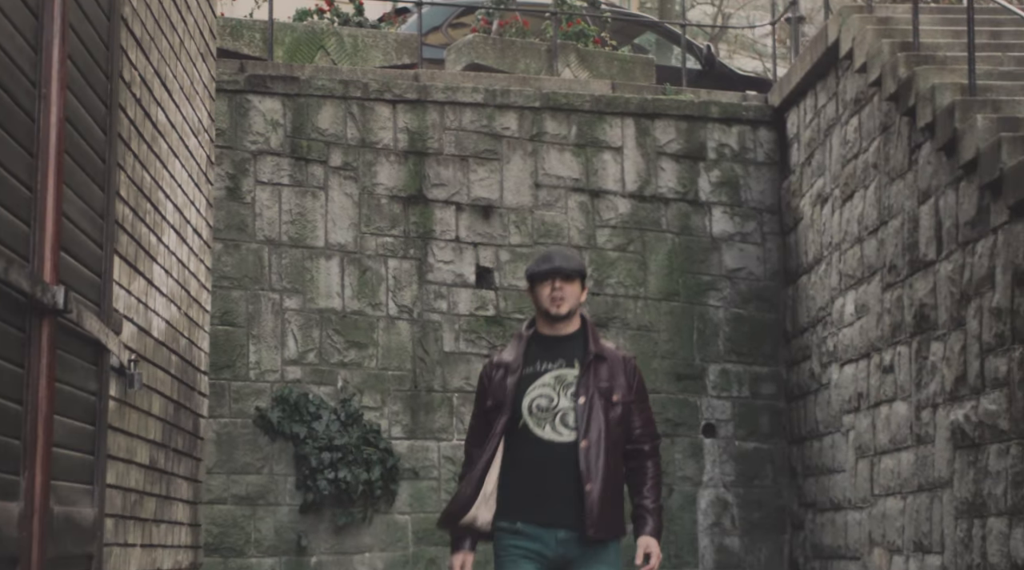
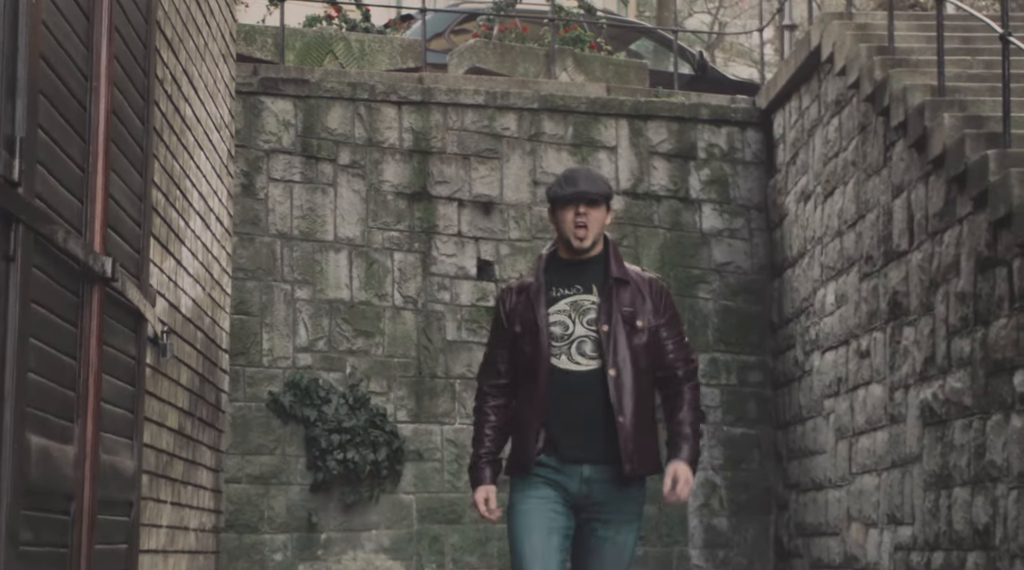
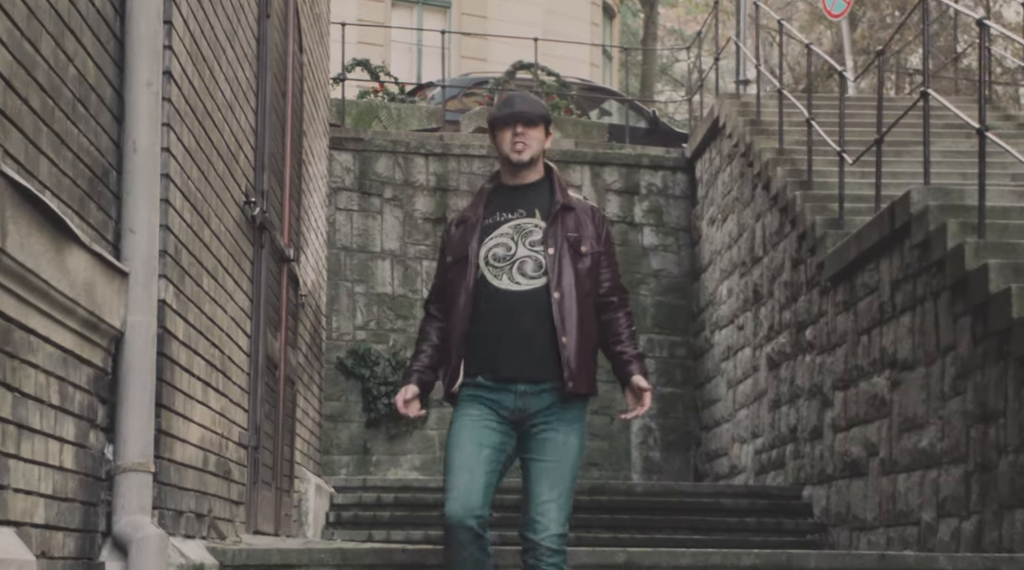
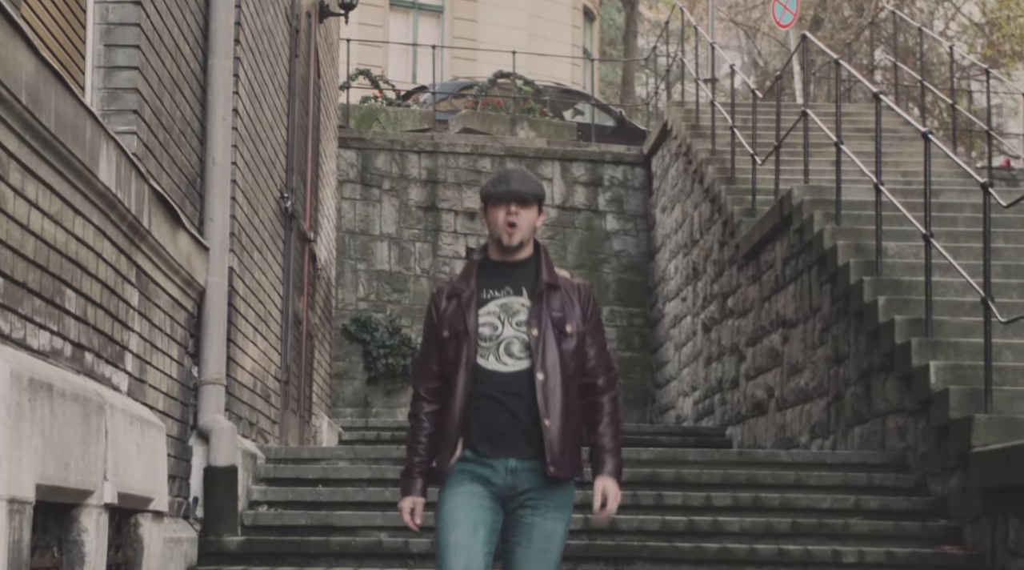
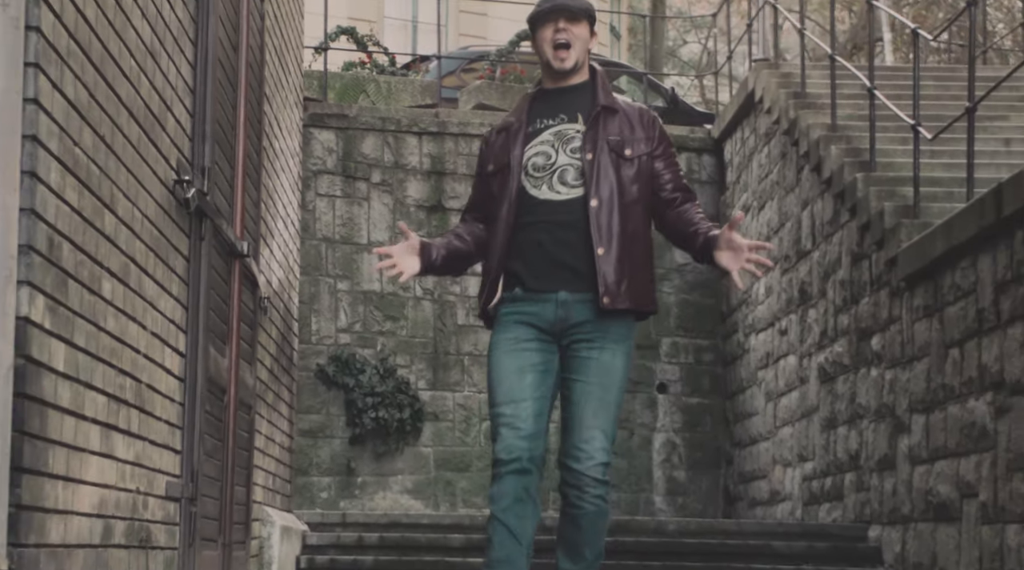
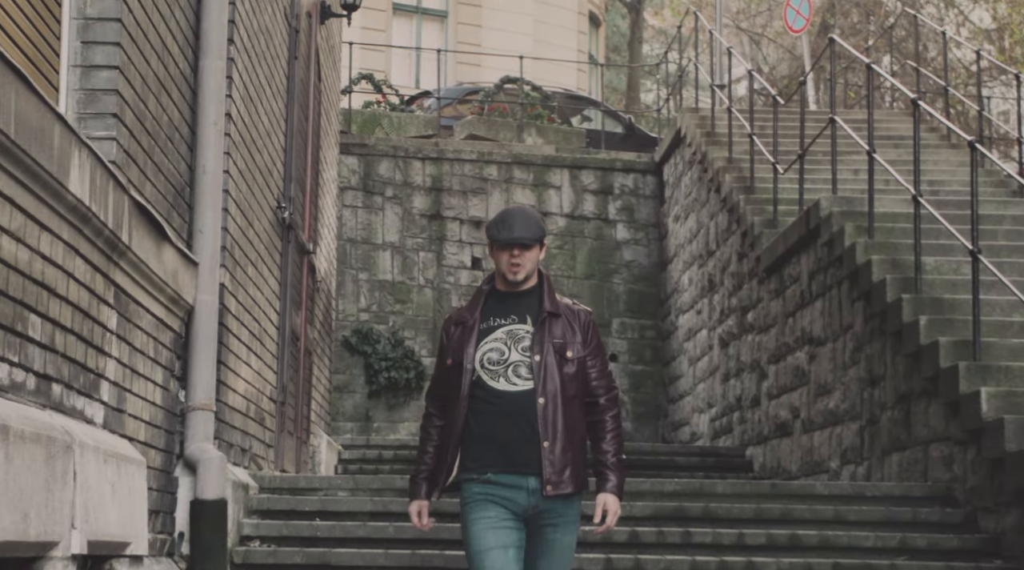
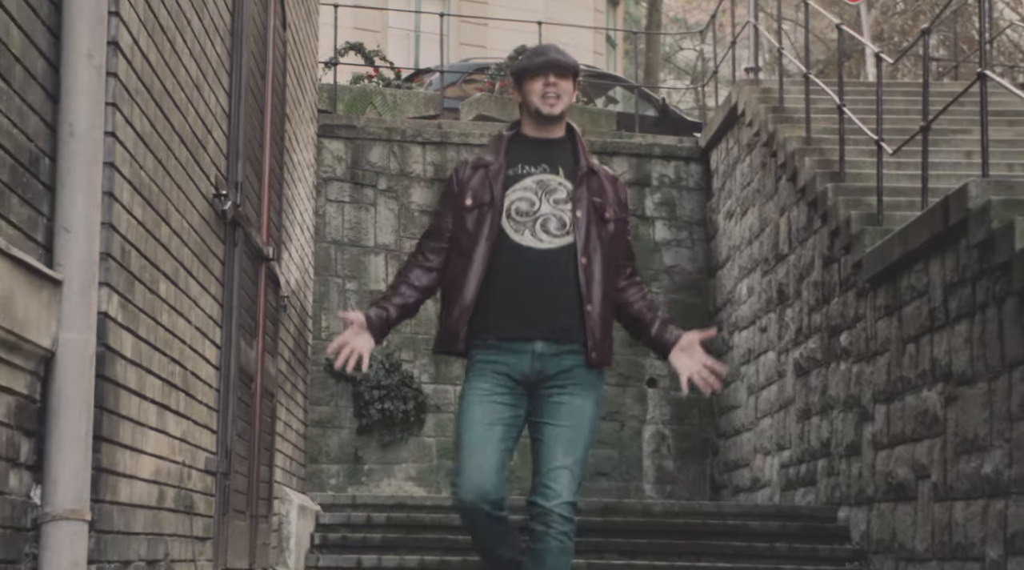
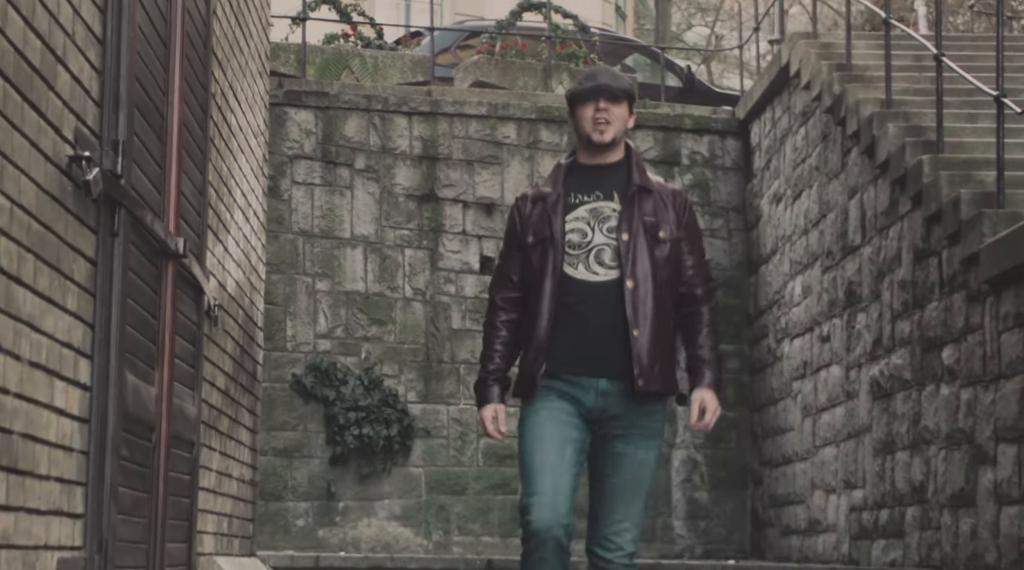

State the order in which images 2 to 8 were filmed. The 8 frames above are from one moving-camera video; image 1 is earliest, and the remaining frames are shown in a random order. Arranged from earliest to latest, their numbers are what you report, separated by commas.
2, 8, 5, 7, 3, 6, 4
